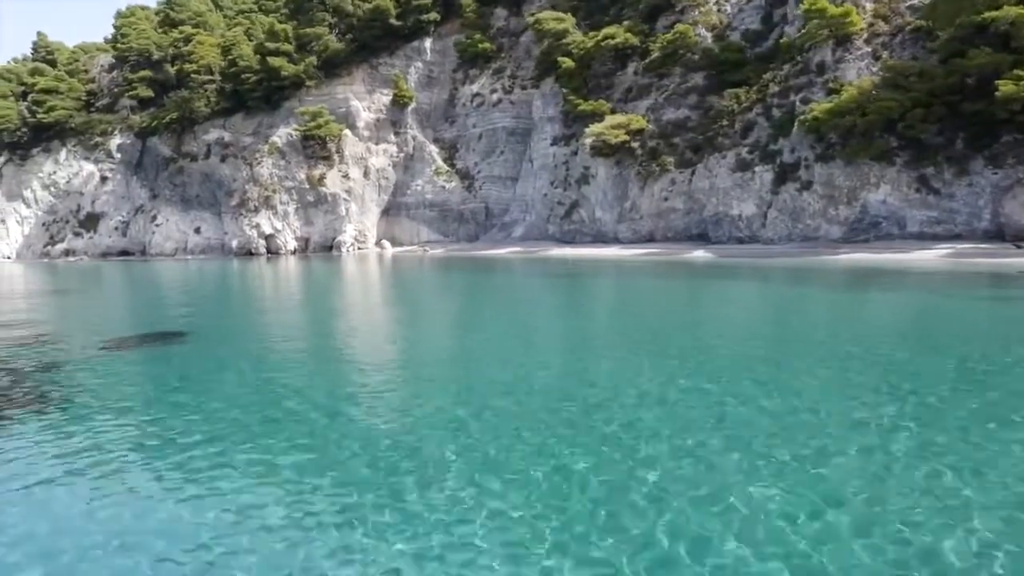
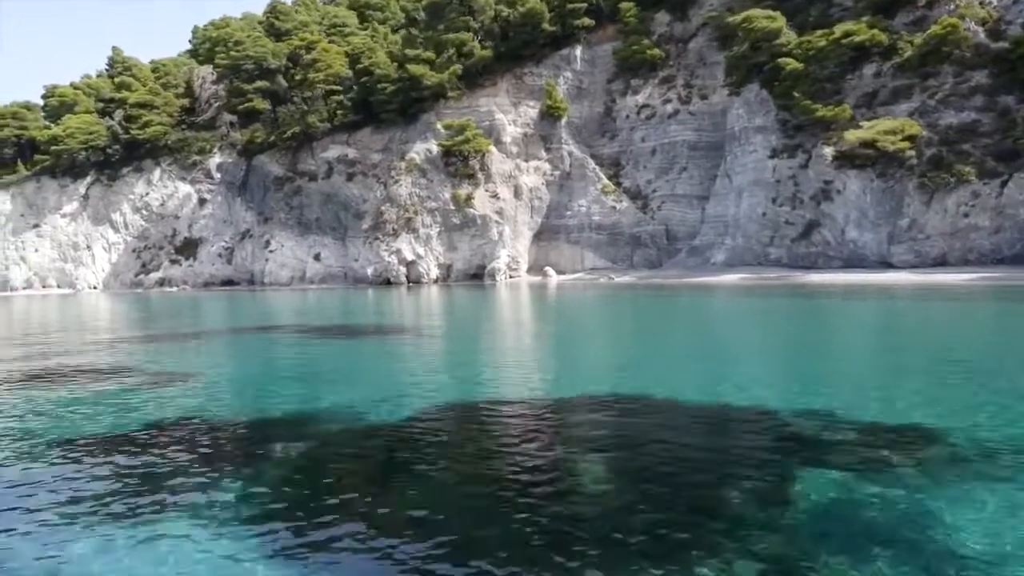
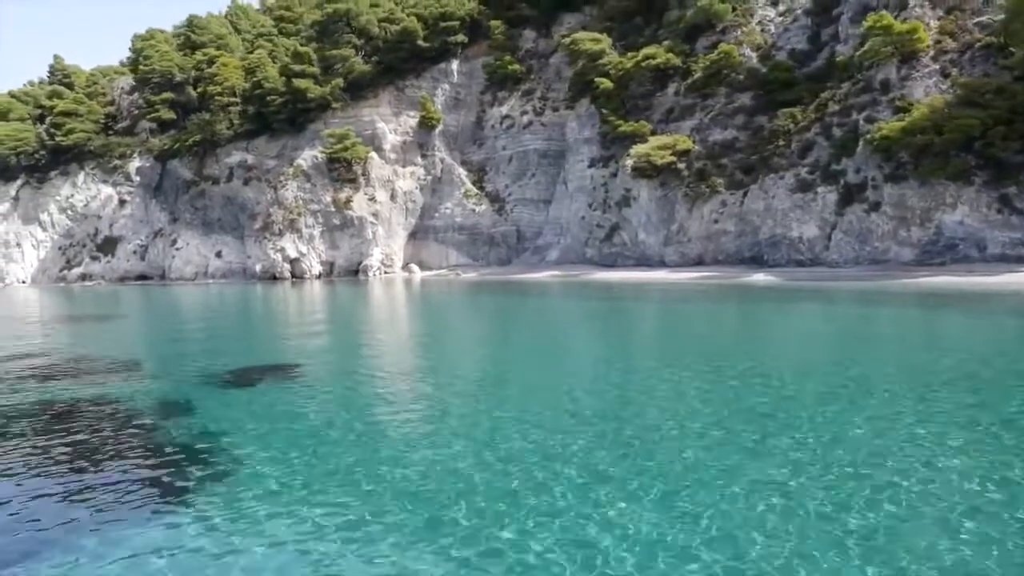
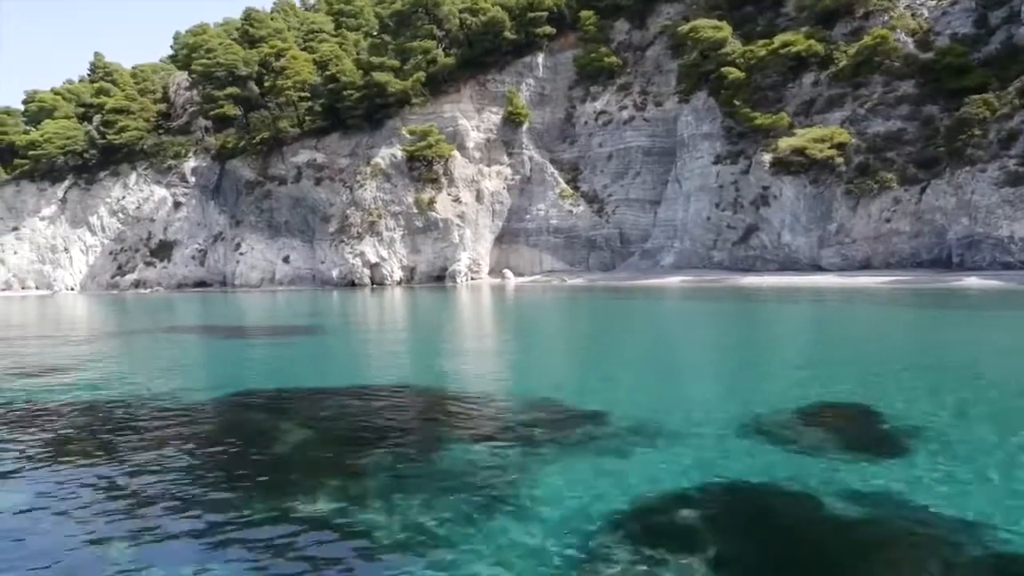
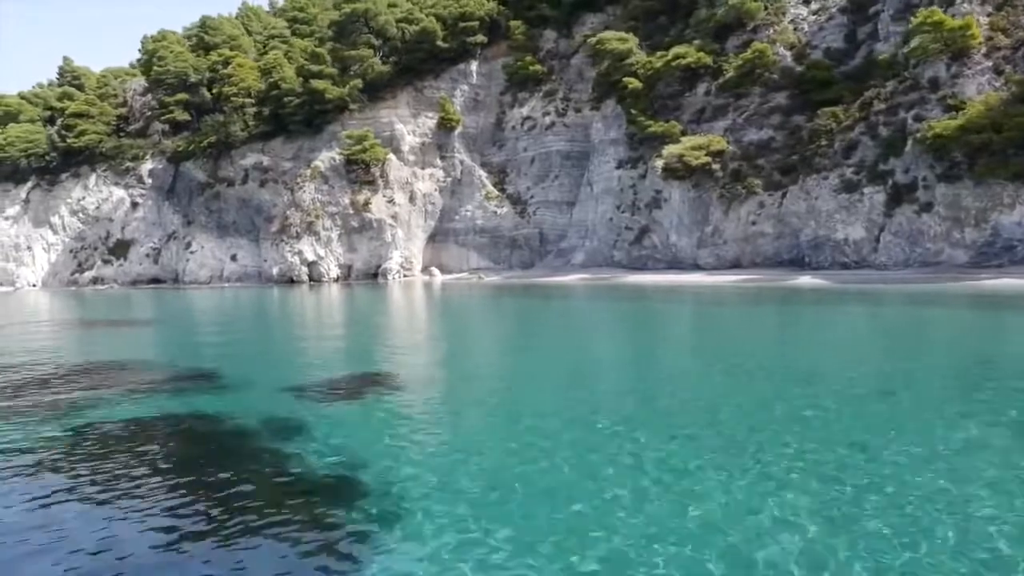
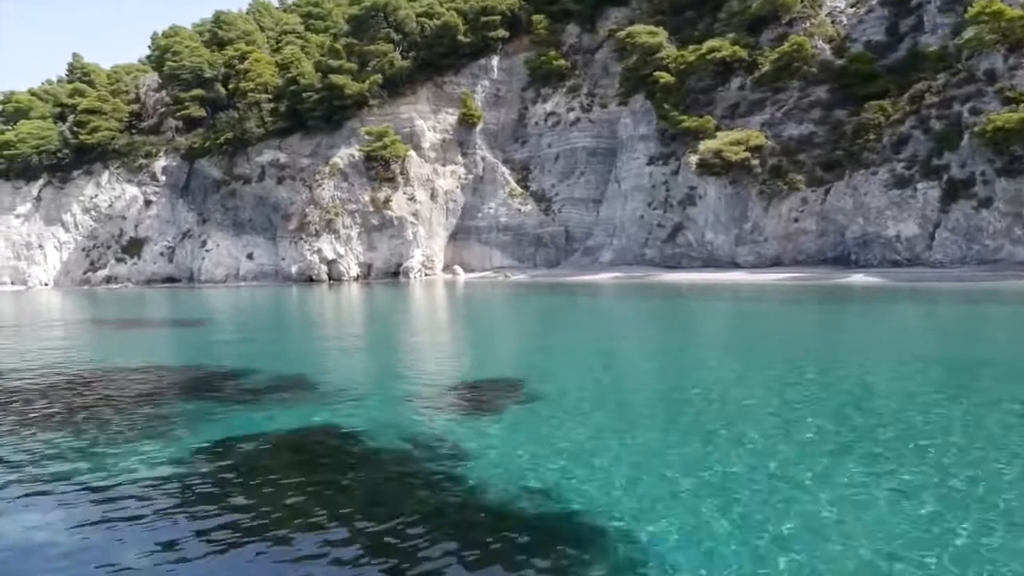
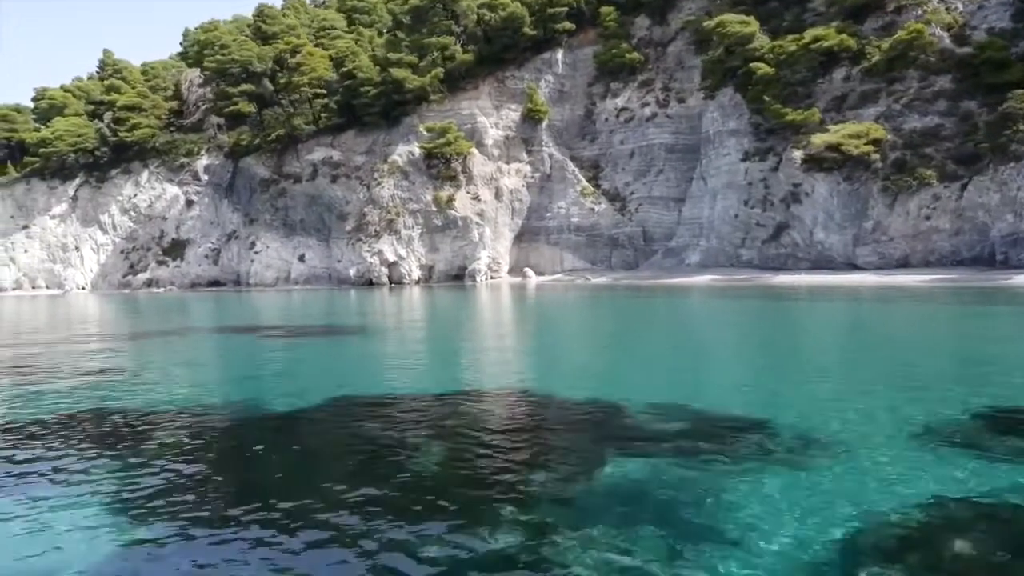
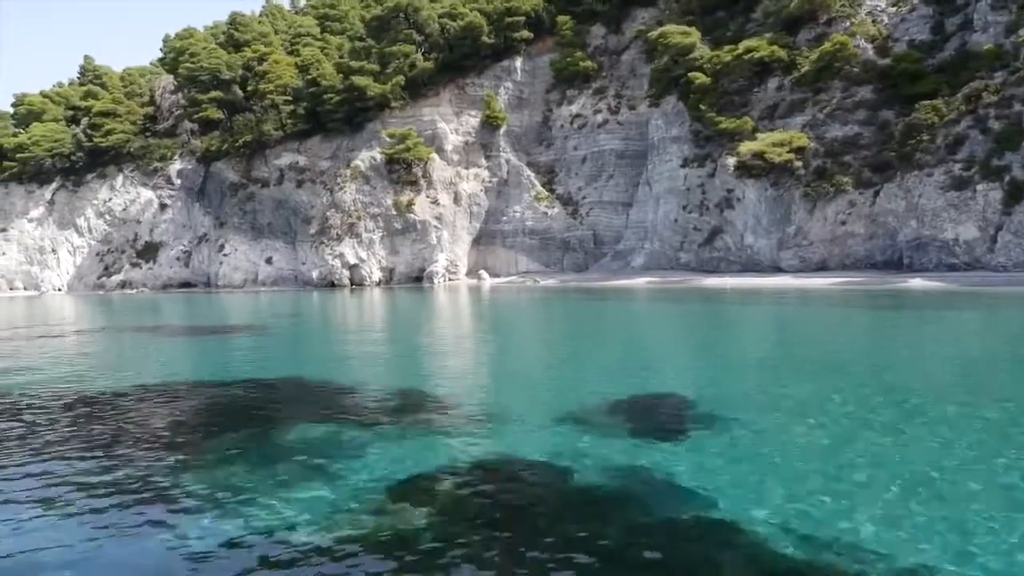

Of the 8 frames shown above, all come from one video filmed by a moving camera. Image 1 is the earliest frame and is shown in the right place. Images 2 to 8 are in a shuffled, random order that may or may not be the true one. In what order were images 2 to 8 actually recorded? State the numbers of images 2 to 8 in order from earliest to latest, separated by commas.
3, 5, 6, 8, 4, 7, 2
